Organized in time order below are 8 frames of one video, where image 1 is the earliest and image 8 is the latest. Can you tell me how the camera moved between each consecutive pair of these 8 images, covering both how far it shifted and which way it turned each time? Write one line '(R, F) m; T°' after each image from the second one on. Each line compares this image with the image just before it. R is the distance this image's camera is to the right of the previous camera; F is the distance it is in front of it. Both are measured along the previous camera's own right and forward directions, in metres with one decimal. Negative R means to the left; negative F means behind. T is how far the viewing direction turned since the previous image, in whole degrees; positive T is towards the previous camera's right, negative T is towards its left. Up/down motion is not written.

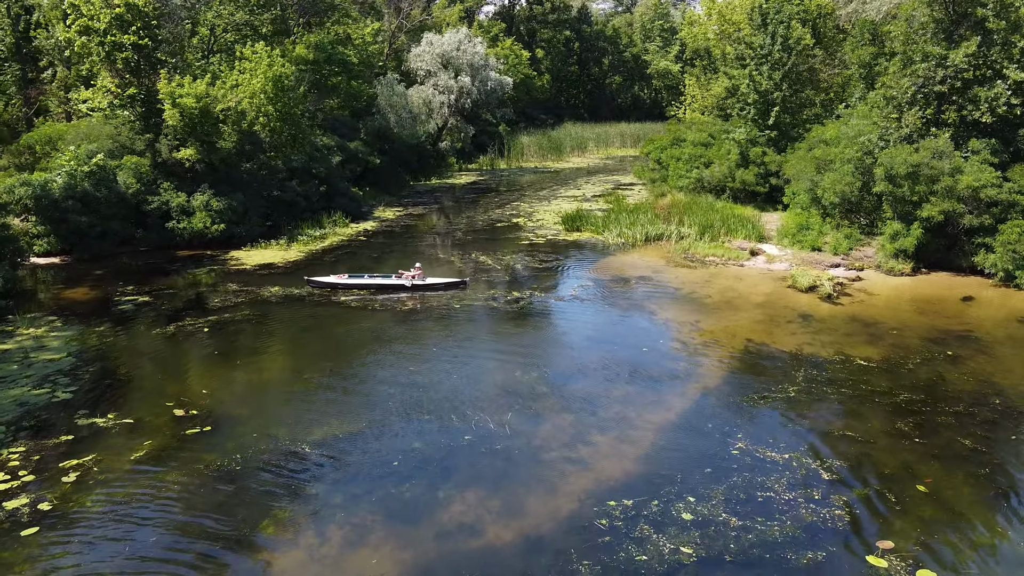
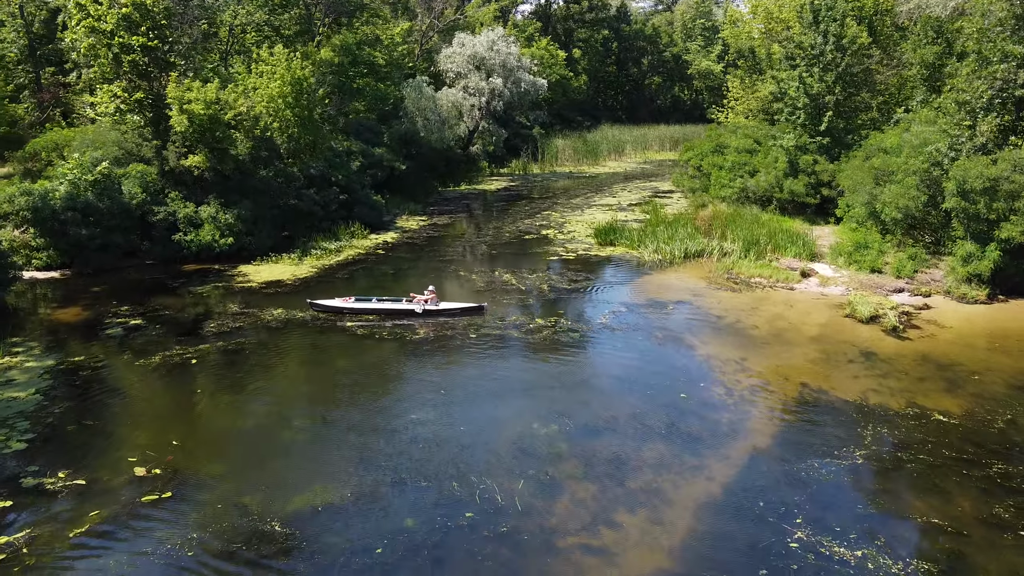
(+0.2, +1.5) m; -3°
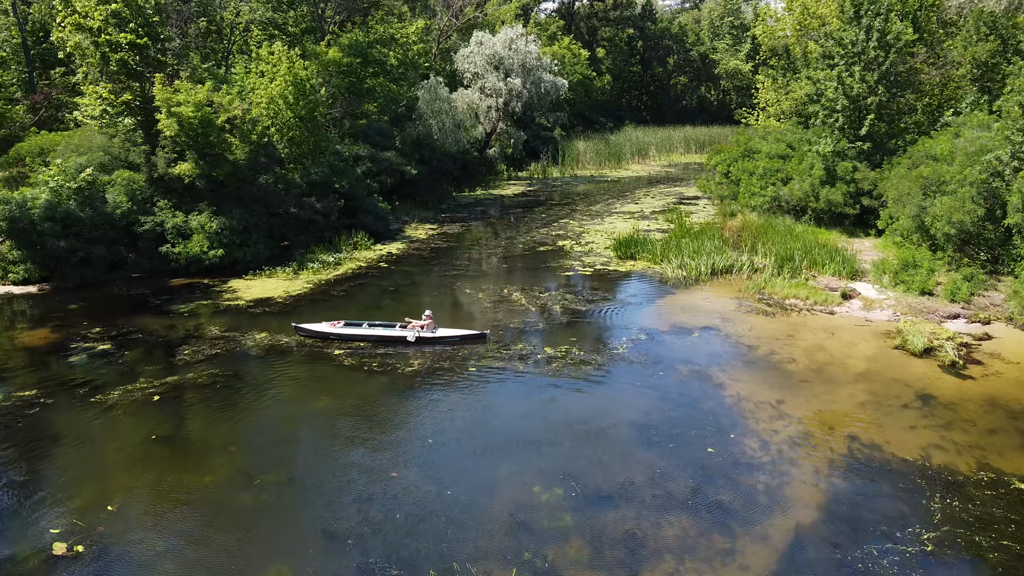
(+0.3, +1.5) m; -2°
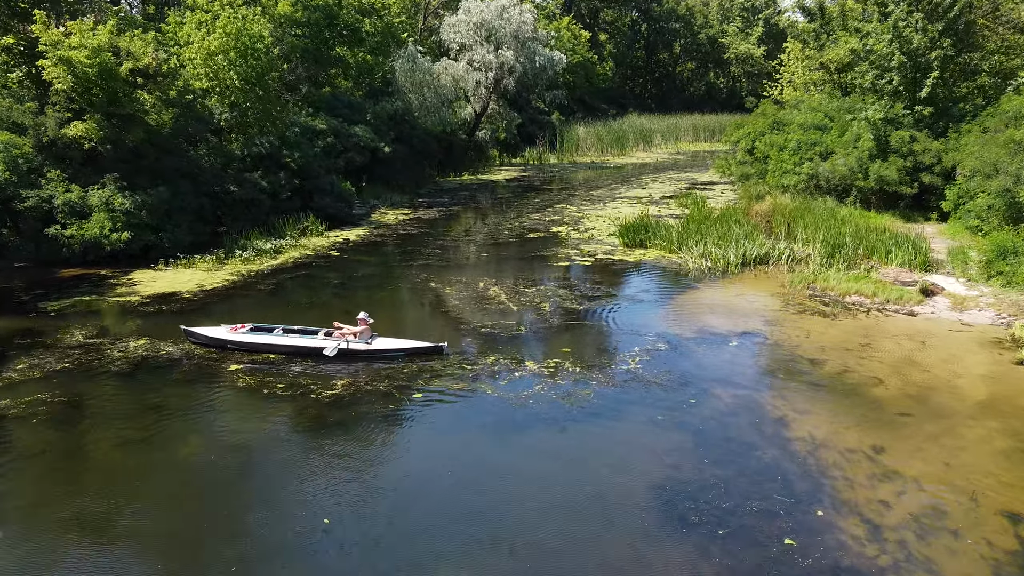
(+0.4, +3.6) m; 0°
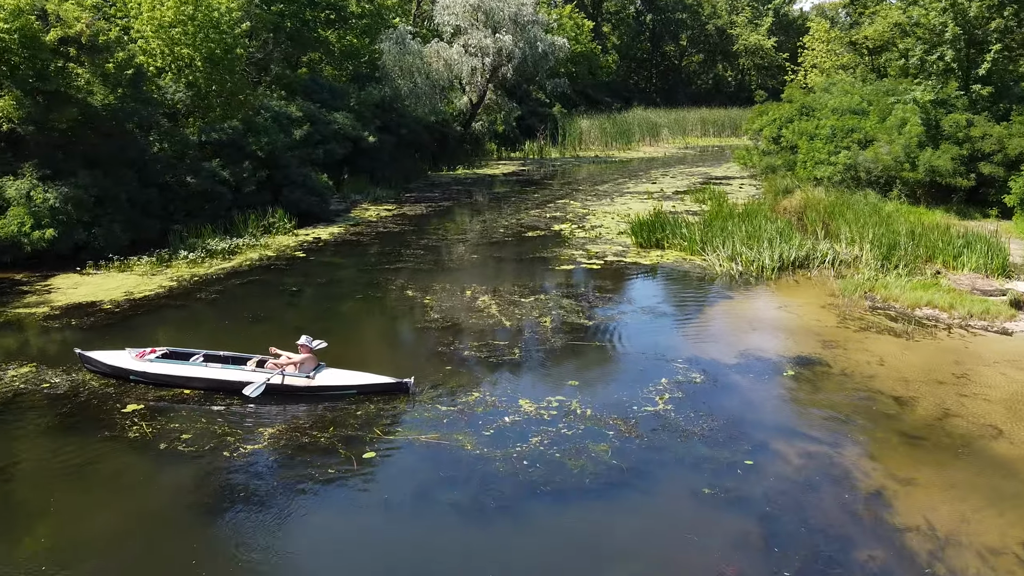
(+0.1, +2.2) m; 0°
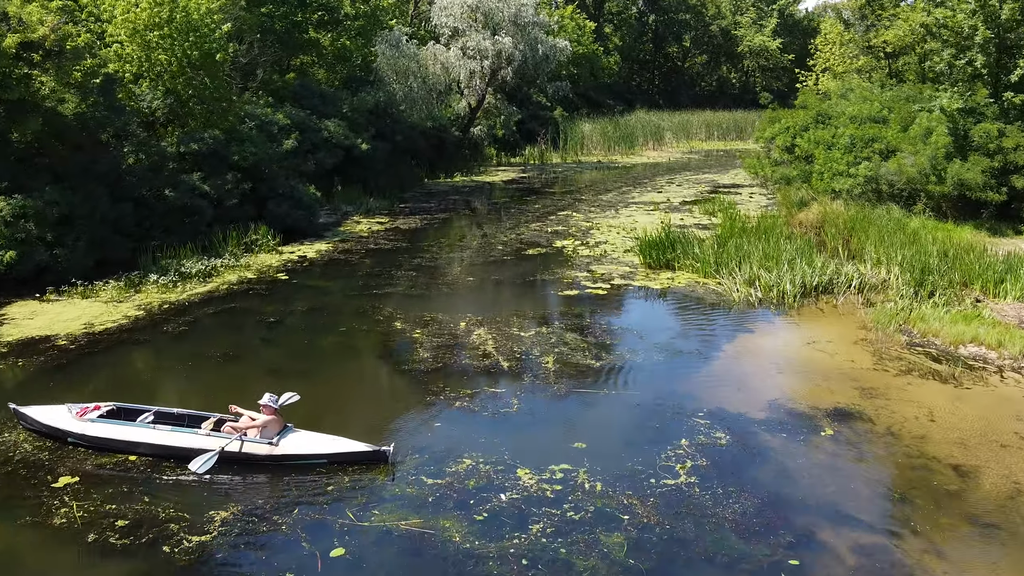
(0.0, +1.0) m; 0°
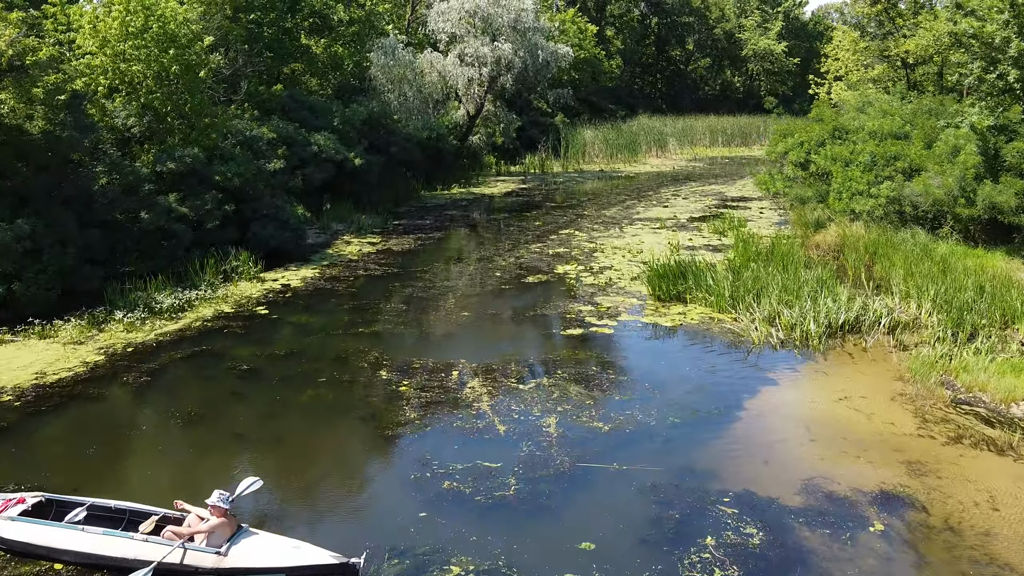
(0.0, +0.9) m; 0°
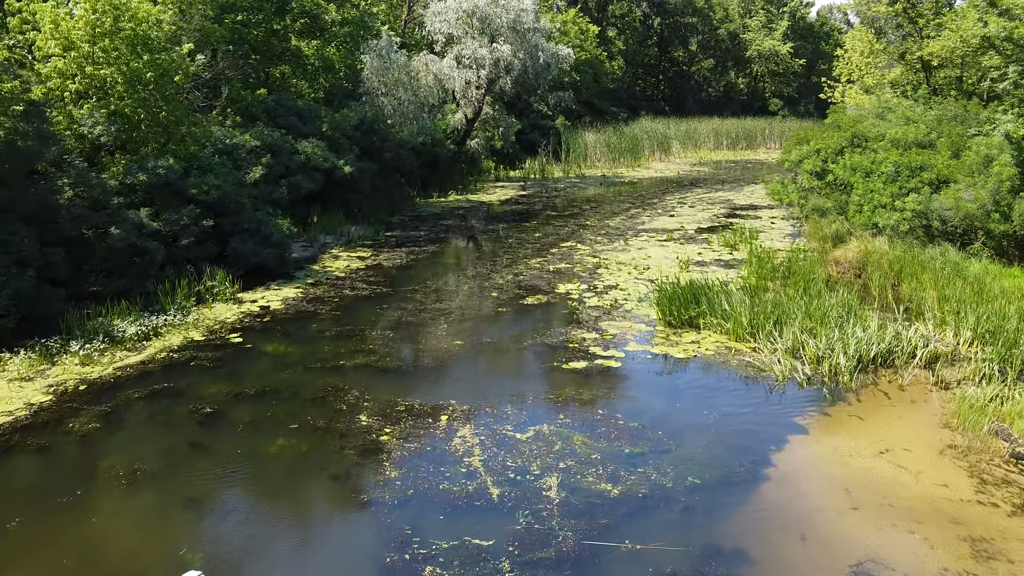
(0.0, +1.0) m; 0°
